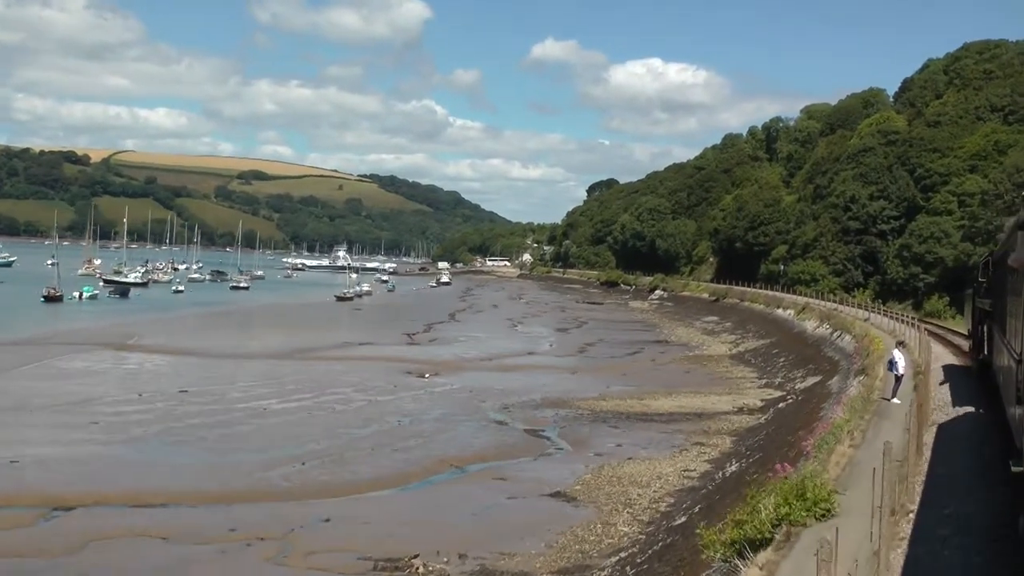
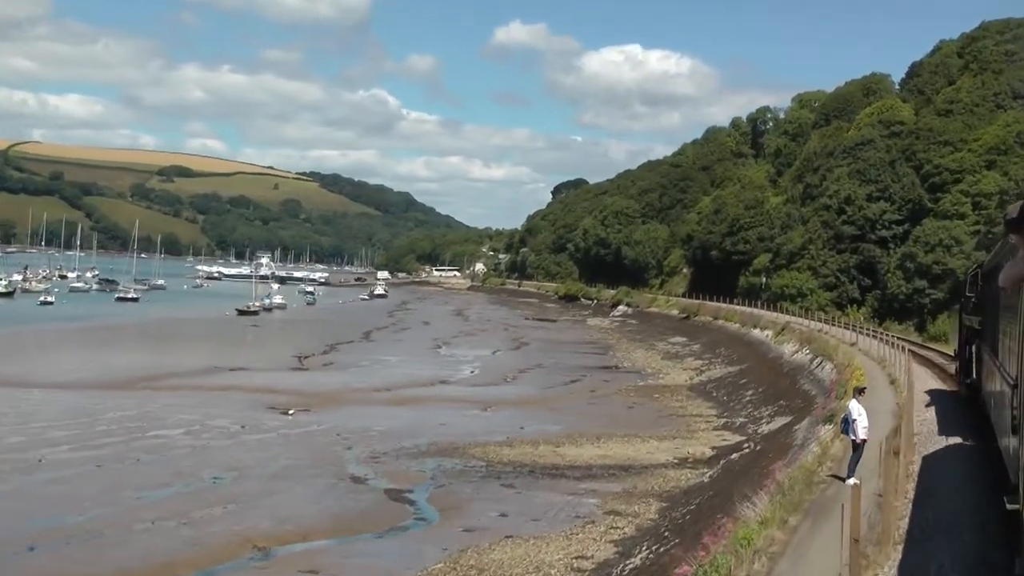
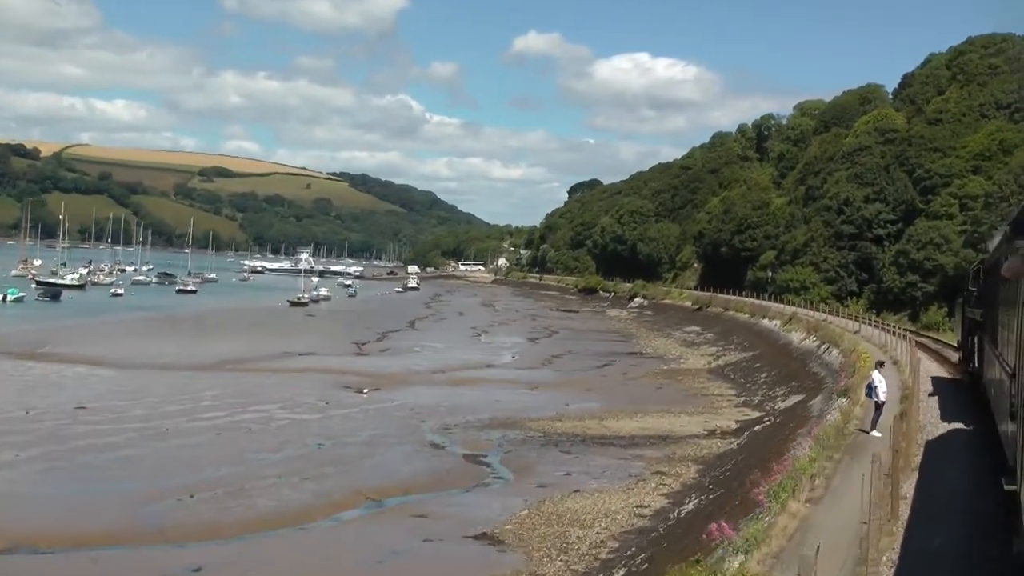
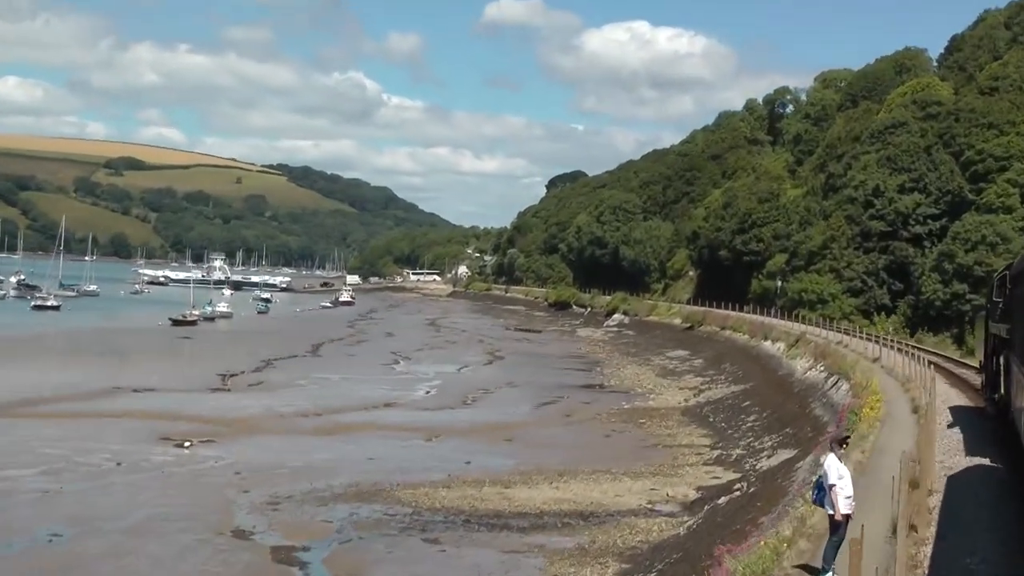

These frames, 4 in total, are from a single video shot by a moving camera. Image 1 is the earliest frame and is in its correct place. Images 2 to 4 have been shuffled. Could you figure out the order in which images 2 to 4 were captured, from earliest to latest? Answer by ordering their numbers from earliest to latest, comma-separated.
3, 2, 4
